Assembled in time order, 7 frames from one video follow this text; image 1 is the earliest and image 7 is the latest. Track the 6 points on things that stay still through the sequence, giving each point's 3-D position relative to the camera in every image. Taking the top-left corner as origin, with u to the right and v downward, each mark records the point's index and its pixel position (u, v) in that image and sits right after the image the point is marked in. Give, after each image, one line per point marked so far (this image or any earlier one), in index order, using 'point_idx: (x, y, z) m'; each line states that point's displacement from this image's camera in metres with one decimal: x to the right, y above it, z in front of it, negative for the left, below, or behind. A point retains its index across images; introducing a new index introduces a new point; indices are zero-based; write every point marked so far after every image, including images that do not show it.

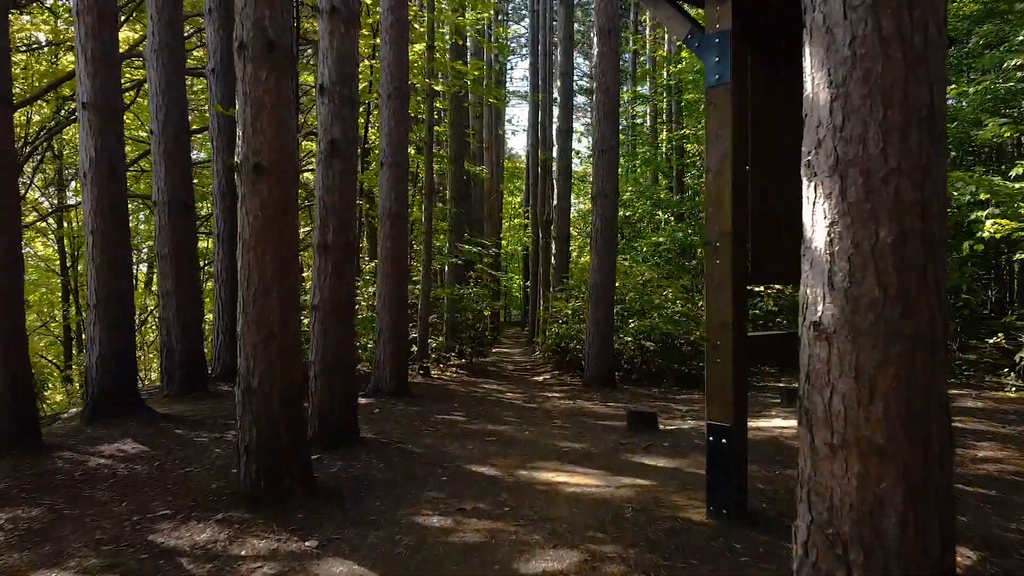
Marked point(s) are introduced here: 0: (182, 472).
0: (-3.3, -1.9, +4.9) m
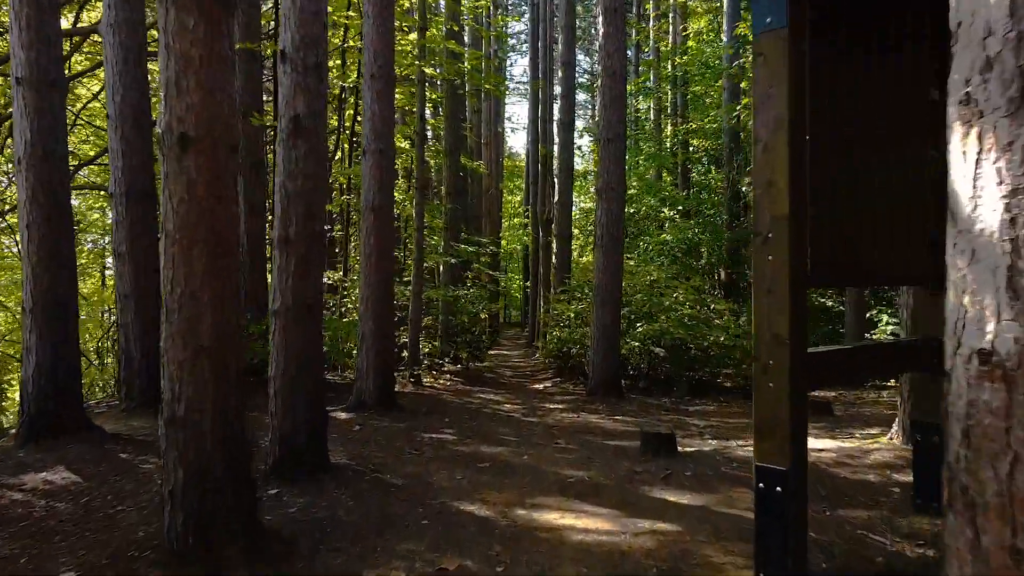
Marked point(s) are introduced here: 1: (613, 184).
0: (-3.4, -1.9, +4.1) m
1: (+2.0, +2.1, +9.7) m
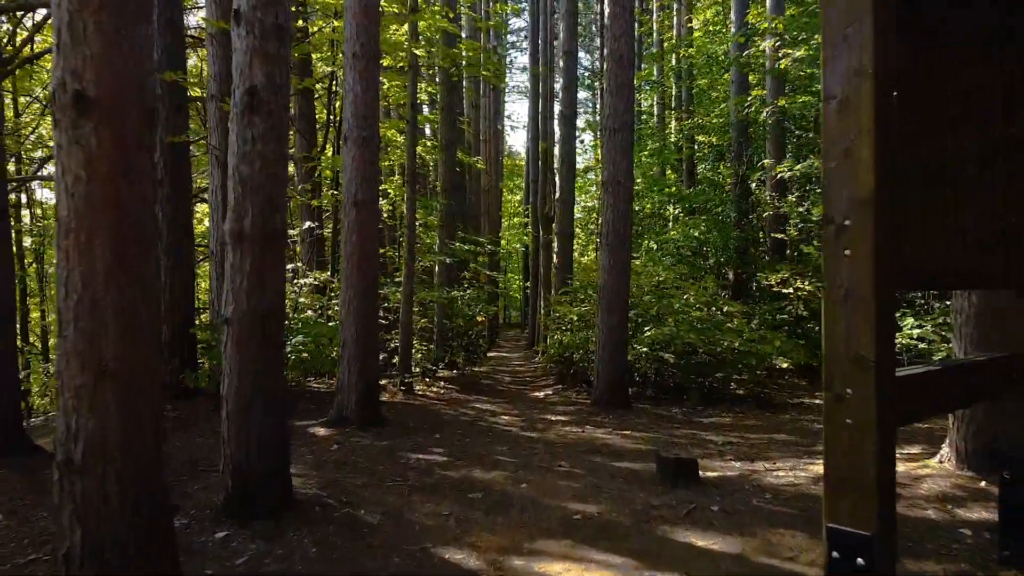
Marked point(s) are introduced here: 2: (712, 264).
0: (-3.4, -1.9, +3.4) m
1: (+2.0, +2.1, +8.9) m
2: (+6.0, +0.7, +14.7) m
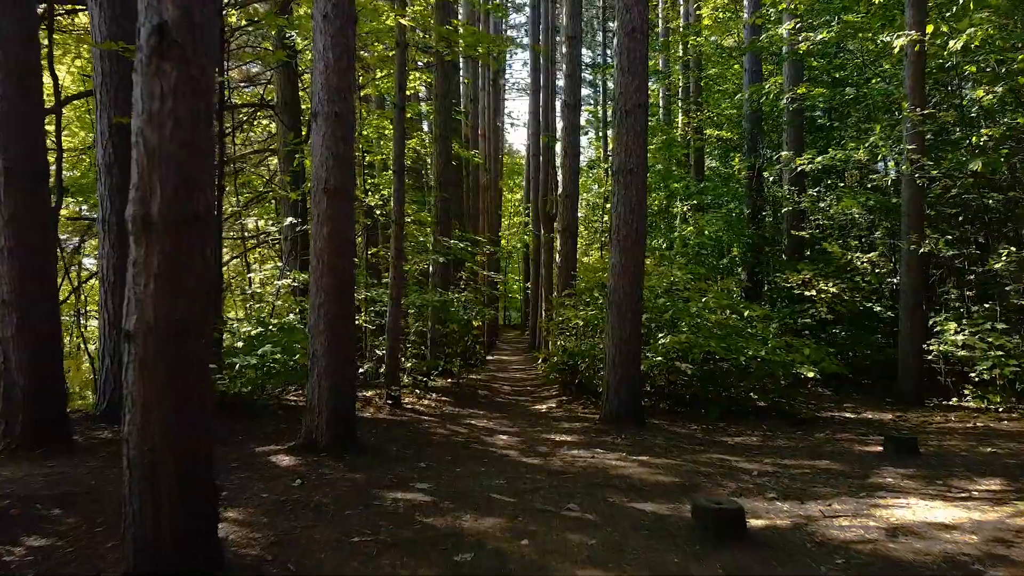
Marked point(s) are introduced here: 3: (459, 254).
0: (-3.4, -1.9, +2.4) m
1: (+2.0, +2.0, +8.0) m
2: (+6.0, +0.7, +13.7) m
3: (-1.3, +0.8, +12.2) m
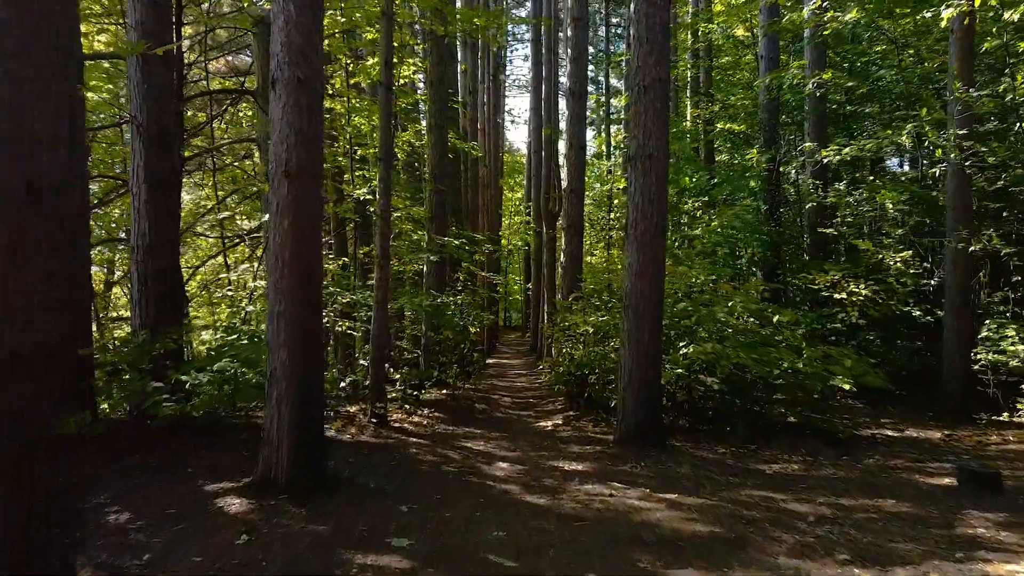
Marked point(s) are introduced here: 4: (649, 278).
0: (-3.4, -2.0, +1.4) m
1: (+2.0, +2.0, +6.9) m
2: (+6.0, +0.7, +12.7) m
3: (-1.3, +0.8, +11.2) m
4: (+1.9, +0.1, +7.0) m
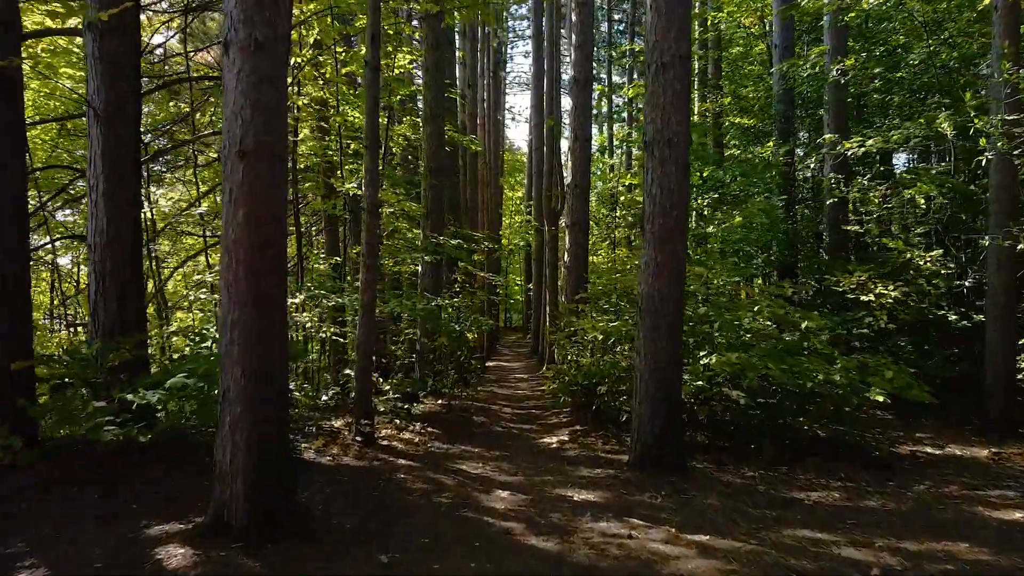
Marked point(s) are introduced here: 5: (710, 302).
0: (-3.4, -2.0, +0.6) m
1: (+2.0, +2.0, +6.1) m
2: (+6.1, +0.6, +11.9) m
3: (-1.3, +0.8, +10.4) m
4: (+1.9, +0.1, +6.2) m
5: (+3.2, -0.2, +8.0) m
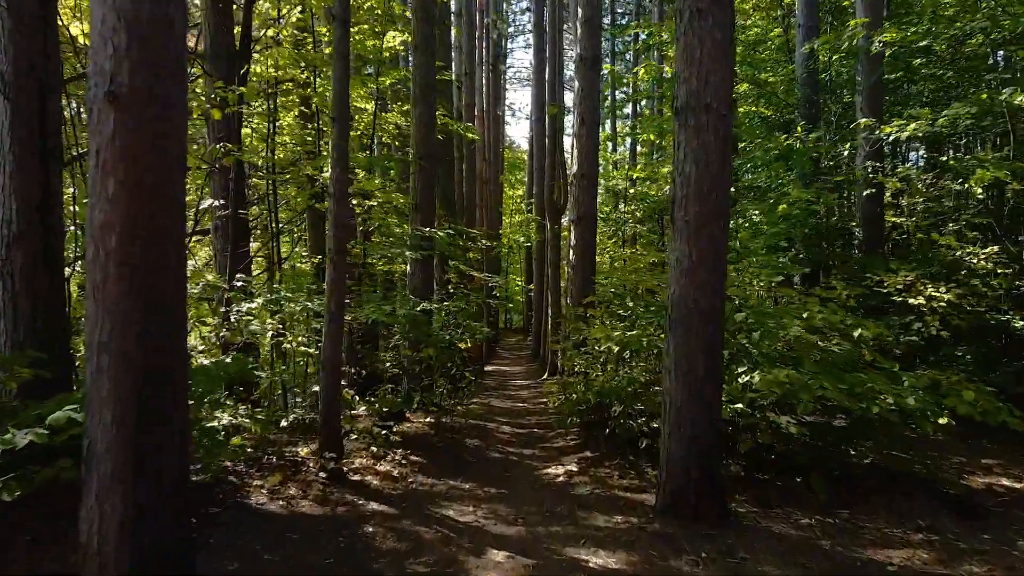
0: (-3.4, -2.1, -0.6) m
1: (+2.0, +1.9, +4.9) m
2: (+6.1, +0.6, +10.7) m
3: (-1.3, +0.7, +9.2) m
4: (+1.9, +0.1, +5.0) m
5: (+3.2, -0.2, +6.8) m
